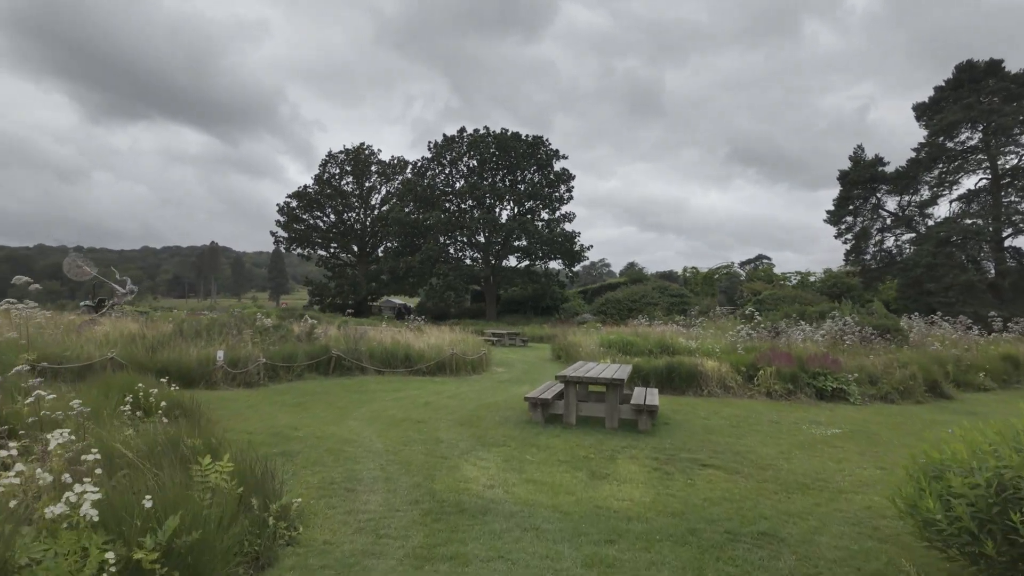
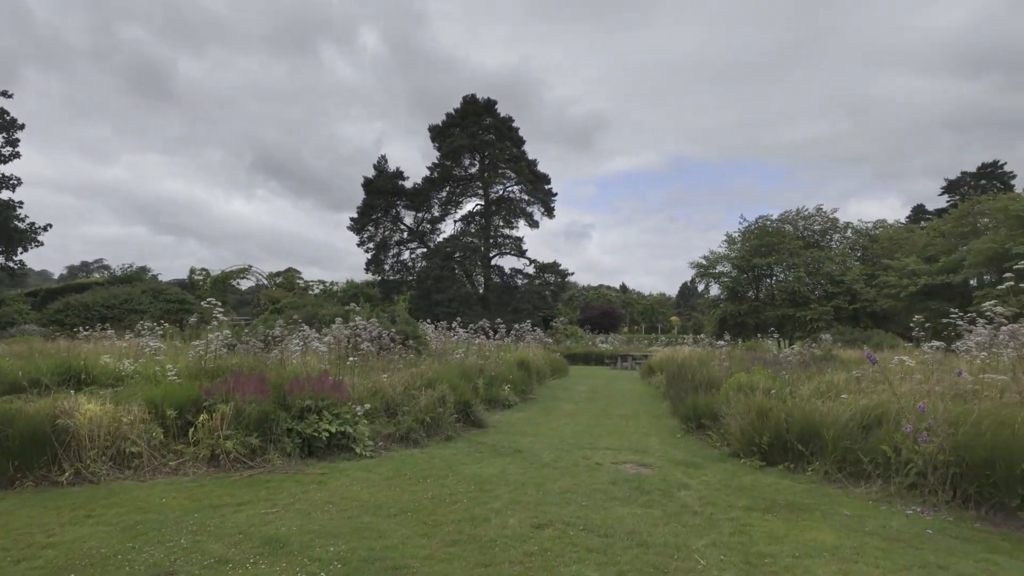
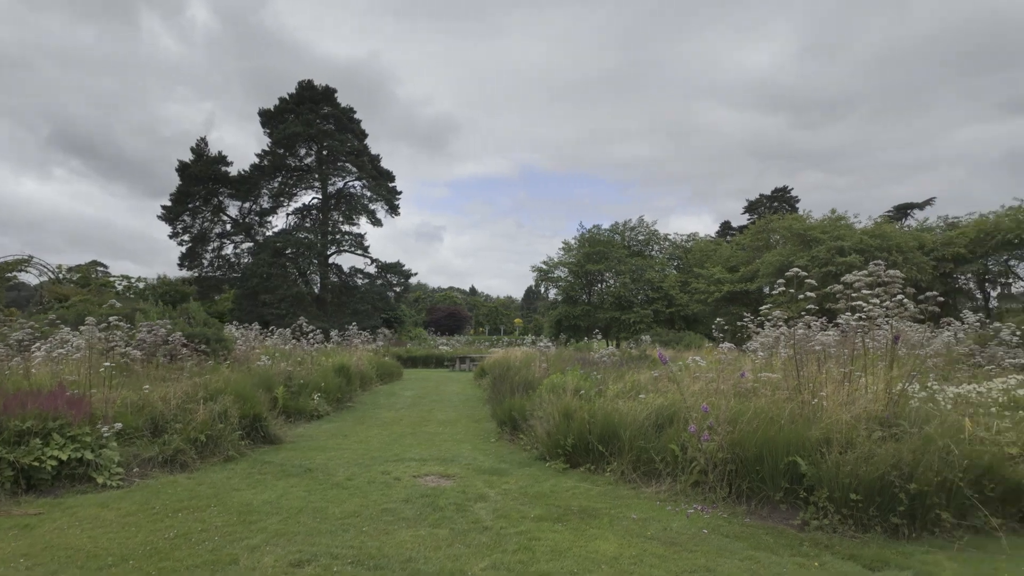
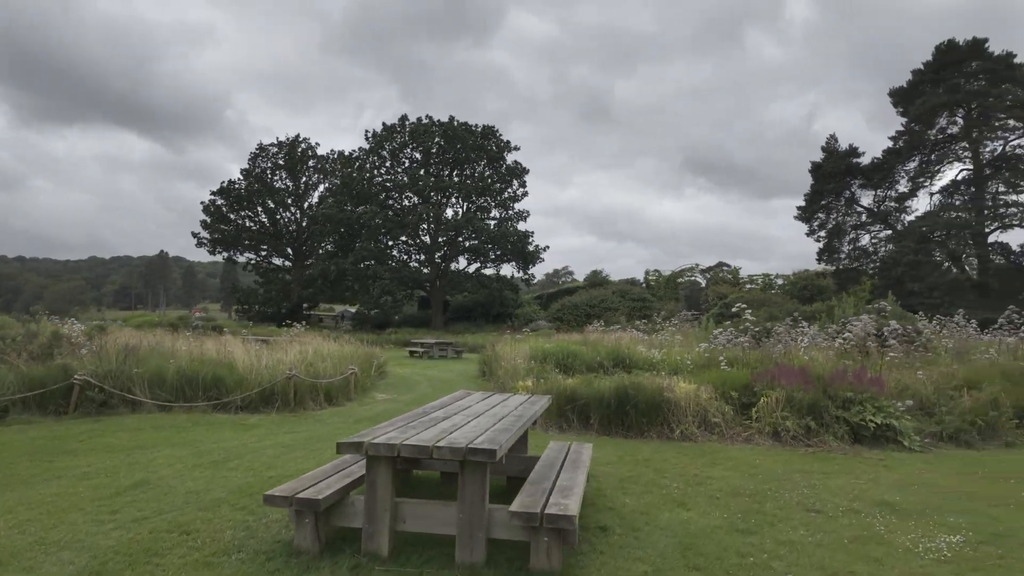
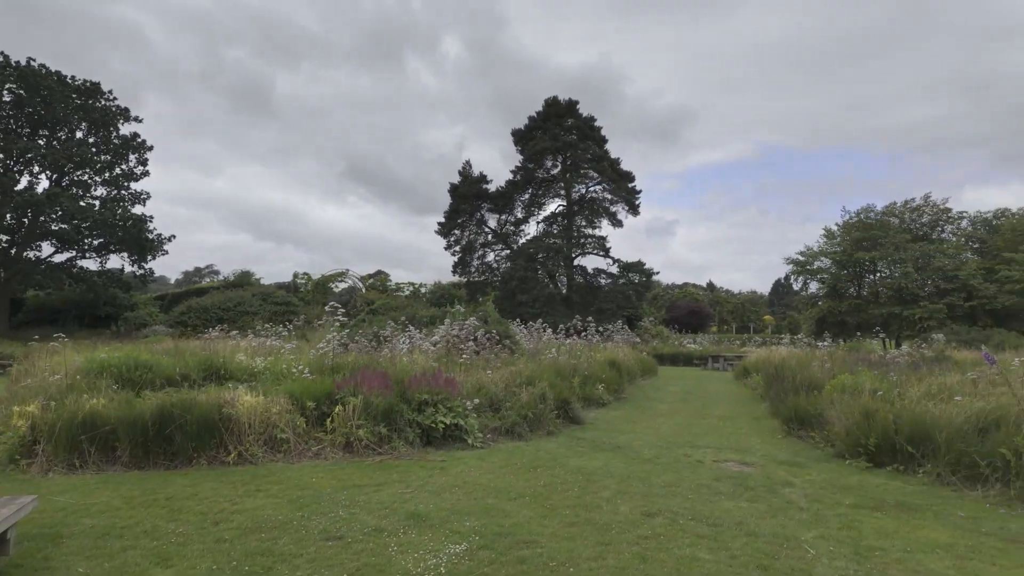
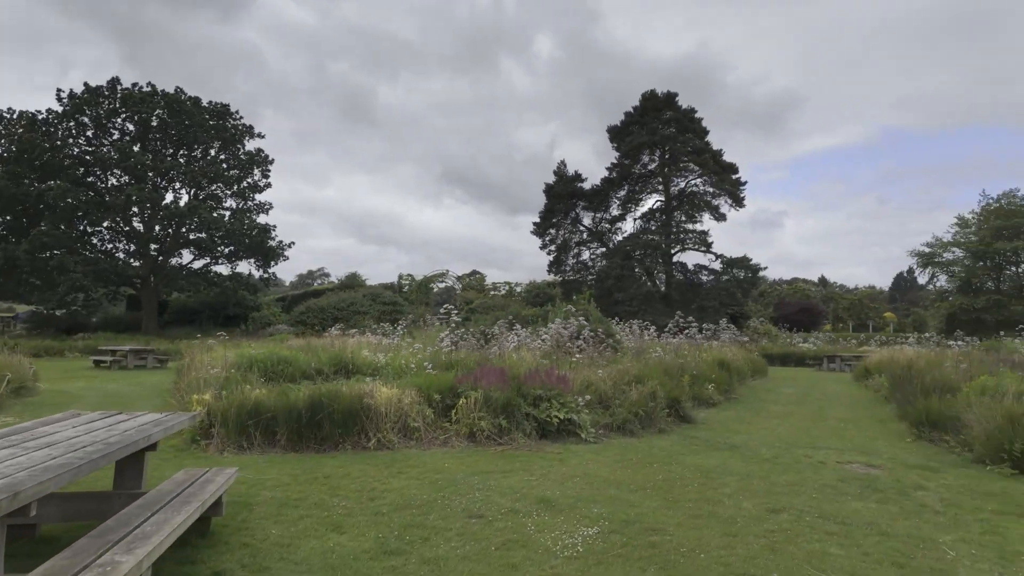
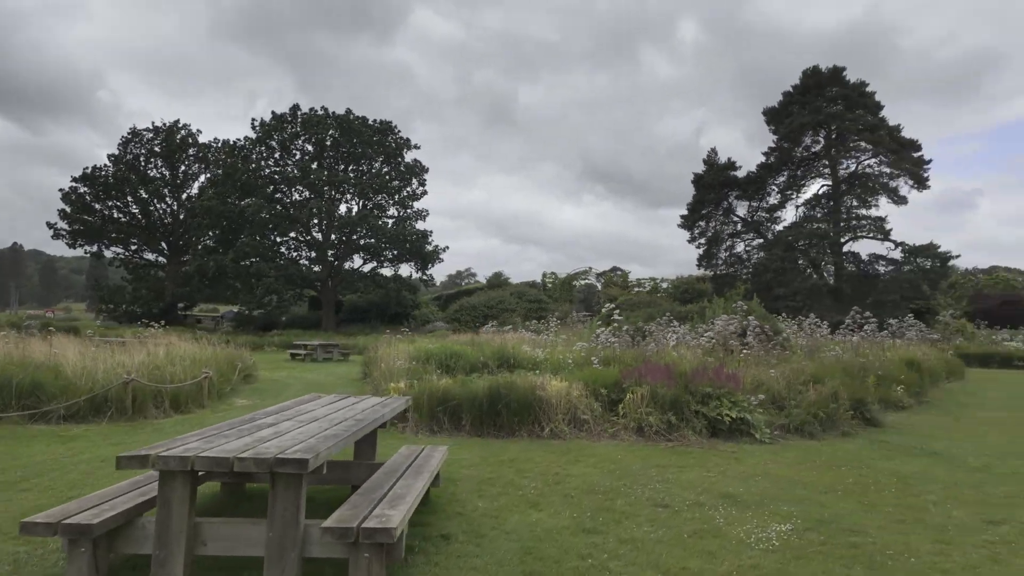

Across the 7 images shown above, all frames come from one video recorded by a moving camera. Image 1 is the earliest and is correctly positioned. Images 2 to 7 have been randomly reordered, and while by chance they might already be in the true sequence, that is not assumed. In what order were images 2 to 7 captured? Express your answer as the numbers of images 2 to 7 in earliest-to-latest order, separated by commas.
4, 7, 6, 5, 2, 3
